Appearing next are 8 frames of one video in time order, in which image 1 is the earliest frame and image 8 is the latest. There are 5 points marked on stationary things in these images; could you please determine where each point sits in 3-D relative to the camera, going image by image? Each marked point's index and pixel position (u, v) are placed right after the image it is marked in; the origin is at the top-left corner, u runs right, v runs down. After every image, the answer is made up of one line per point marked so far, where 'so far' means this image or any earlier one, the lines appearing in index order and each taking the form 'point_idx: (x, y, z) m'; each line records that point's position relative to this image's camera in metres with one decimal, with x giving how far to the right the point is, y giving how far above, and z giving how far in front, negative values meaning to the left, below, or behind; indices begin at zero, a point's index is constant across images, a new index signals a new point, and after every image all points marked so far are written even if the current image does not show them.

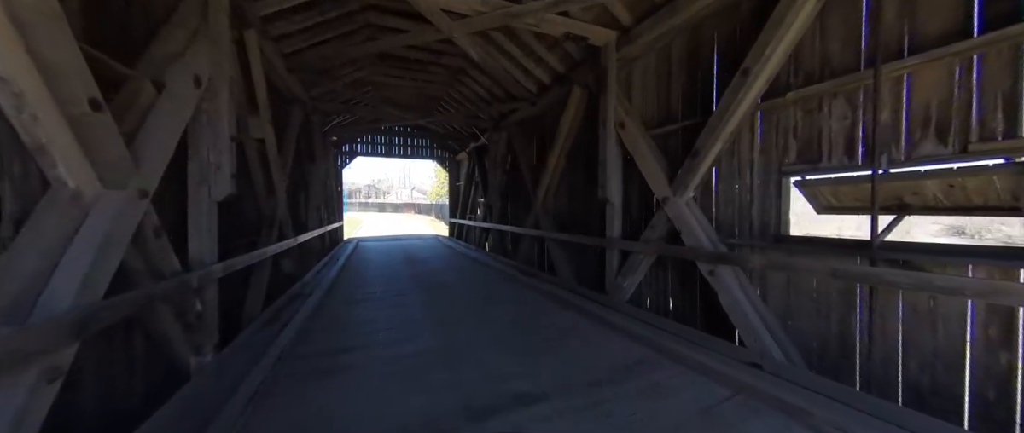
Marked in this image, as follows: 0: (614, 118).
0: (+1.1, +1.1, +3.4) m
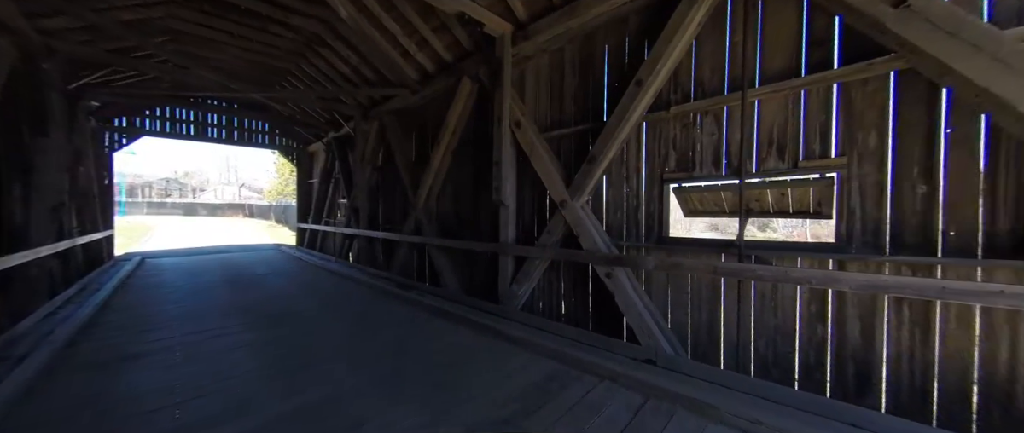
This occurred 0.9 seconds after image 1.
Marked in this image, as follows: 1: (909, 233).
0: (0.0, +1.0, +3.2) m
1: (+2.0, -0.1, +1.7) m
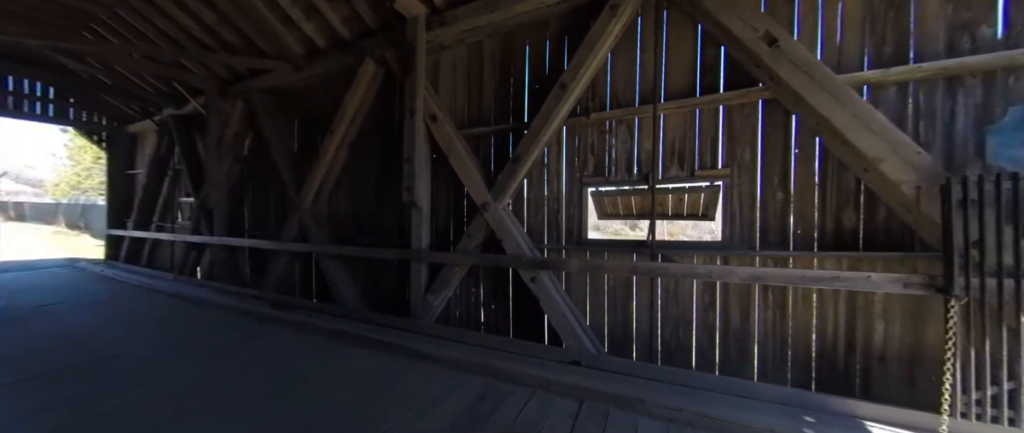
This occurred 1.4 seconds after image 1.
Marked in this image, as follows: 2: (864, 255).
0: (-0.8, +1.0, +2.9) m
1: (+1.7, -0.1, +2.1) m
2: (+2.0, -0.2, +1.8) m
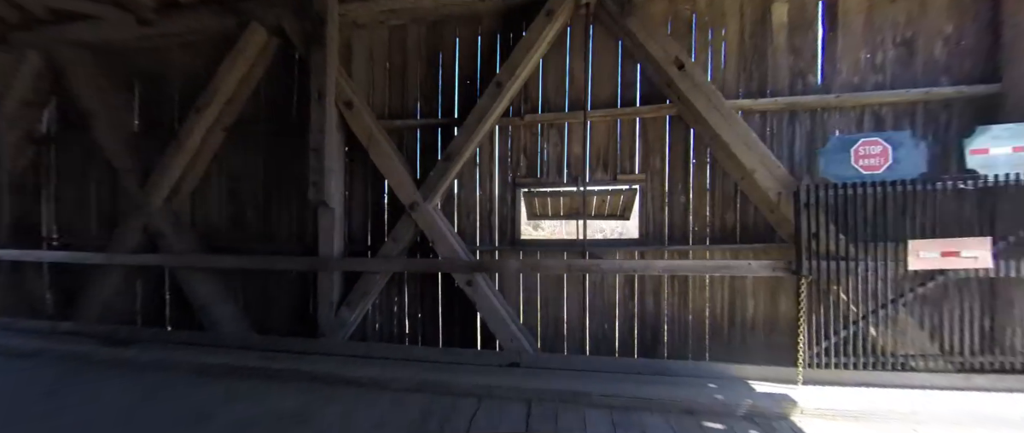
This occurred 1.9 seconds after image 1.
0: (-1.4, +1.0, +2.5) m
1: (+1.2, -0.1, +2.4) m
2: (+1.6, -0.2, +2.3) m
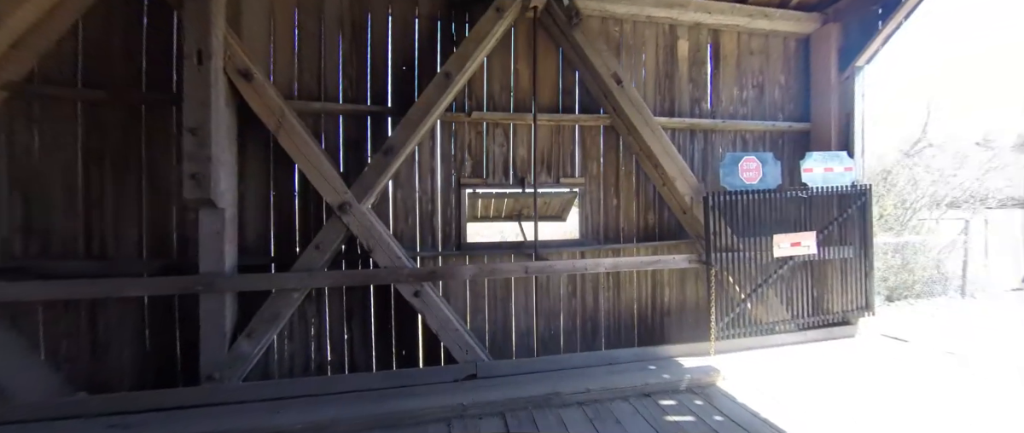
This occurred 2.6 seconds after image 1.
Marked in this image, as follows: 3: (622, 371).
0: (-1.7, +1.0, +1.9) m
1: (+0.8, -0.1, +2.6) m
2: (+1.2, -0.2, +2.6) m
3: (+0.7, -1.0, +2.1) m
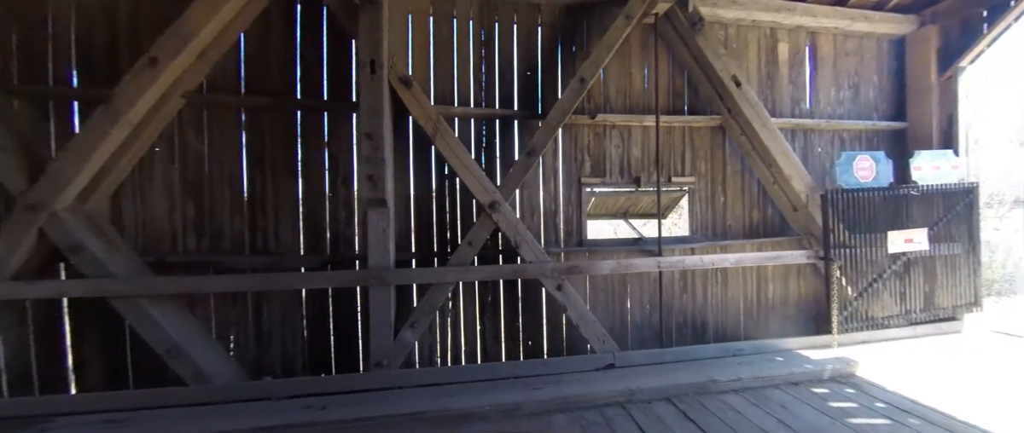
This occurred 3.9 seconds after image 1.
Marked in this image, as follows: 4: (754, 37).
0: (-0.8, +1.0, +2.0) m
1: (+1.7, -0.1, +2.7) m
2: (+2.1, -0.2, +2.7) m
3: (+1.6, -1.0, +2.2) m
4: (+2.1, +1.6, +2.8) m
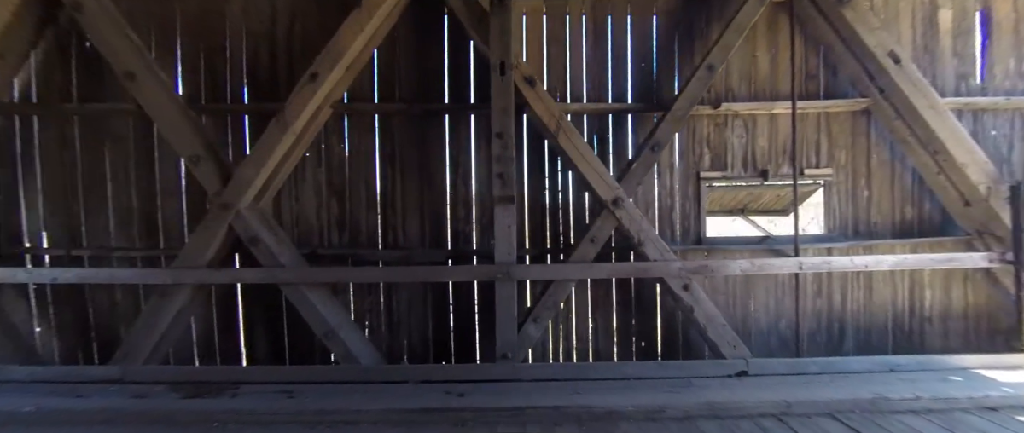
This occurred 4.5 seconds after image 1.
0: (0.0, +1.0, +2.1) m
1: (+2.6, -0.1, +2.4) m
2: (+3.0, -0.2, +2.4) m
3: (+2.4, -1.0, +1.9) m
4: (+3.0, +1.6, +2.4) m
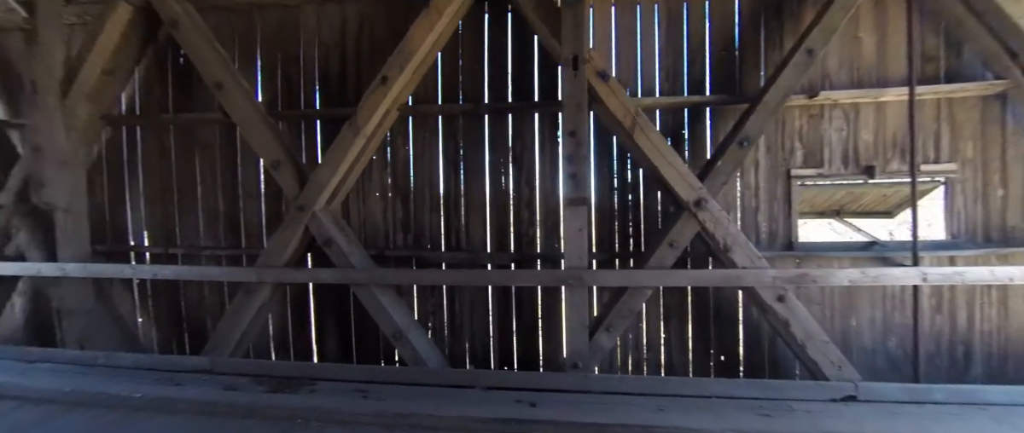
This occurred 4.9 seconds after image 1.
0: (+0.4, +1.0, +2.0) m
1: (+3.1, -0.1, +2.1) m
2: (+3.4, -0.2, +2.0) m
3: (+2.8, -1.0, +1.6) m
4: (+3.4, +1.6, +2.0) m
